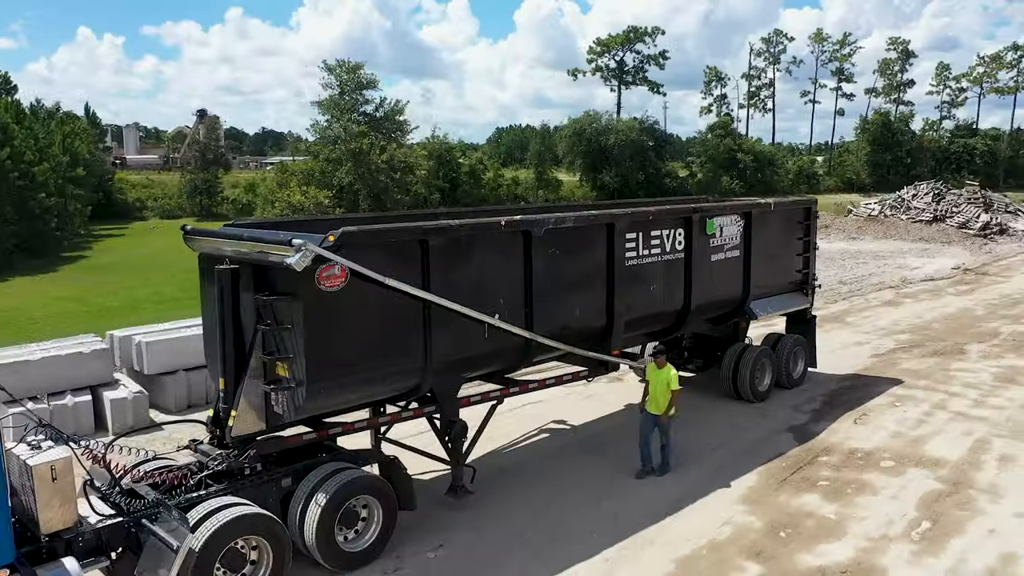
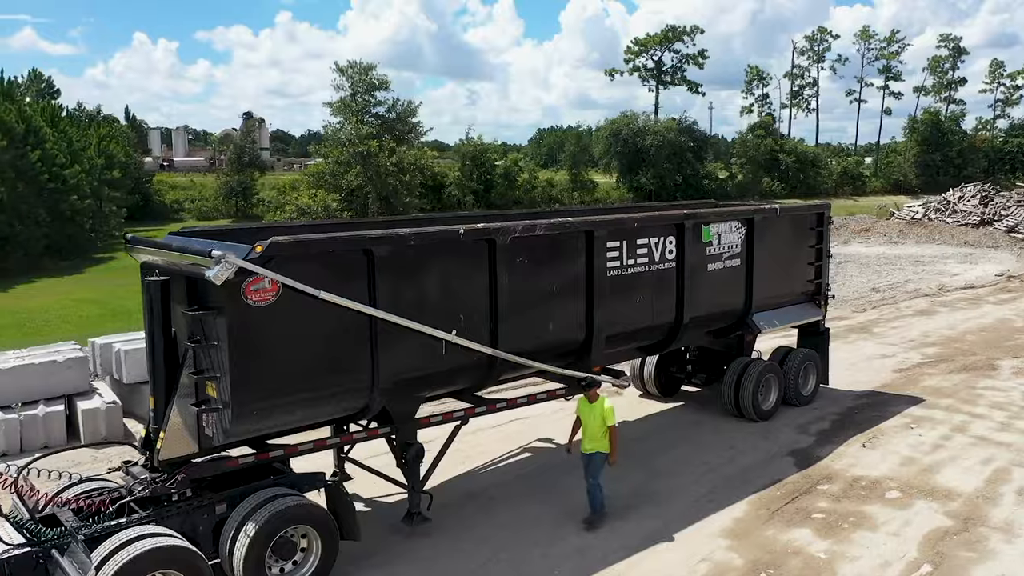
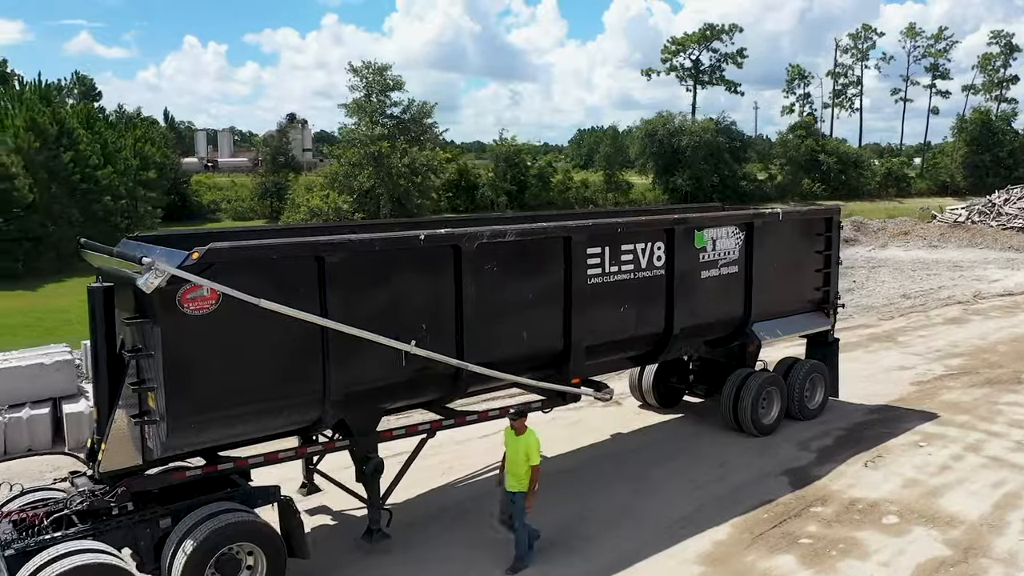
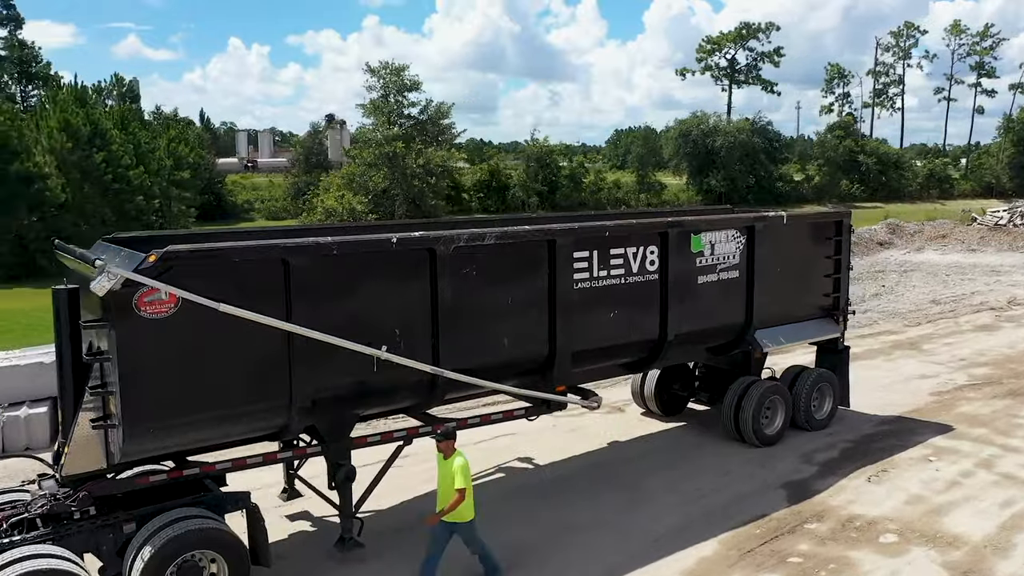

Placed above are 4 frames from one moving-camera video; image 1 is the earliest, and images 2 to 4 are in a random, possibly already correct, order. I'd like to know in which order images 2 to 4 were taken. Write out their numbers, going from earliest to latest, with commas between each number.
2, 3, 4
